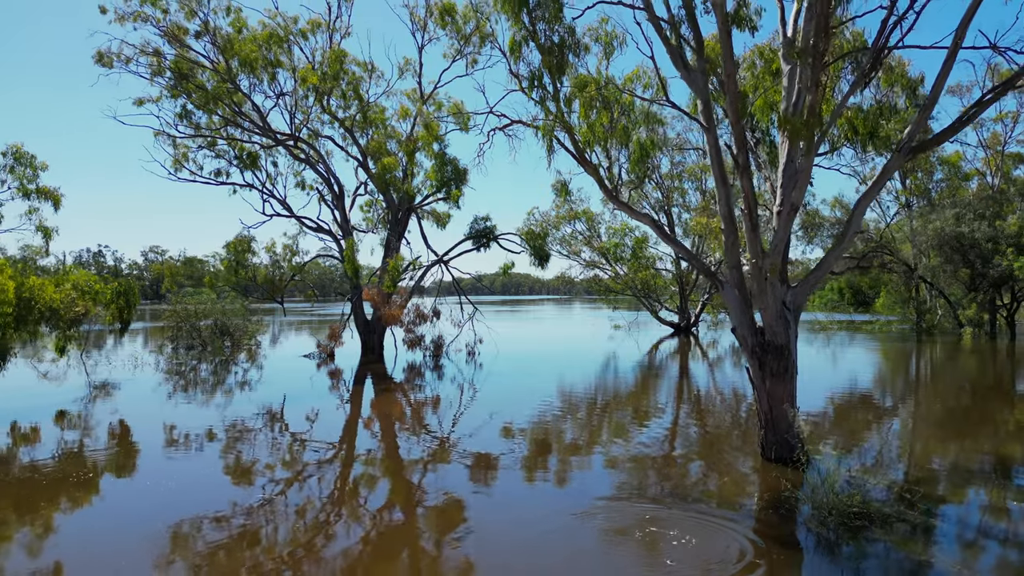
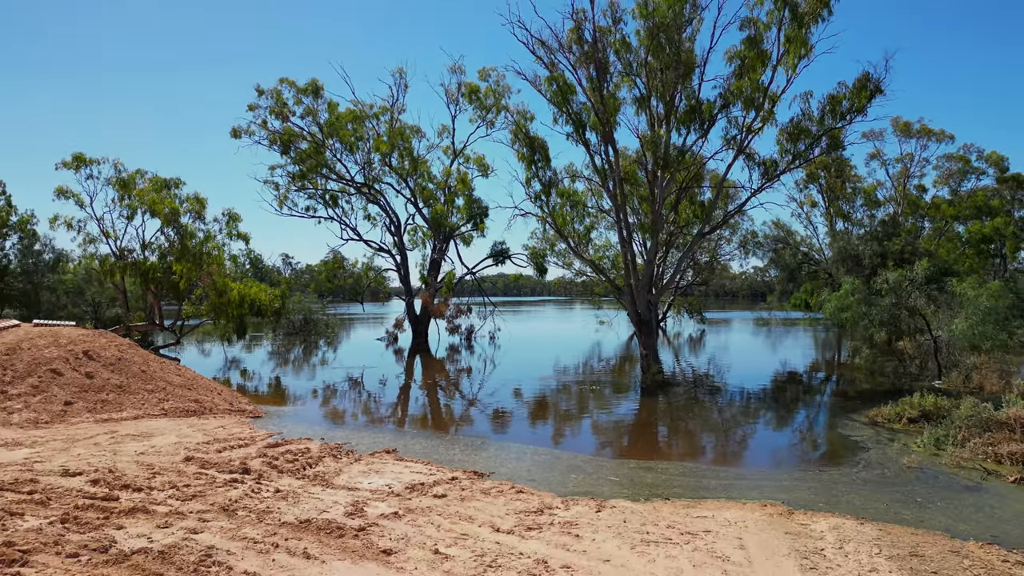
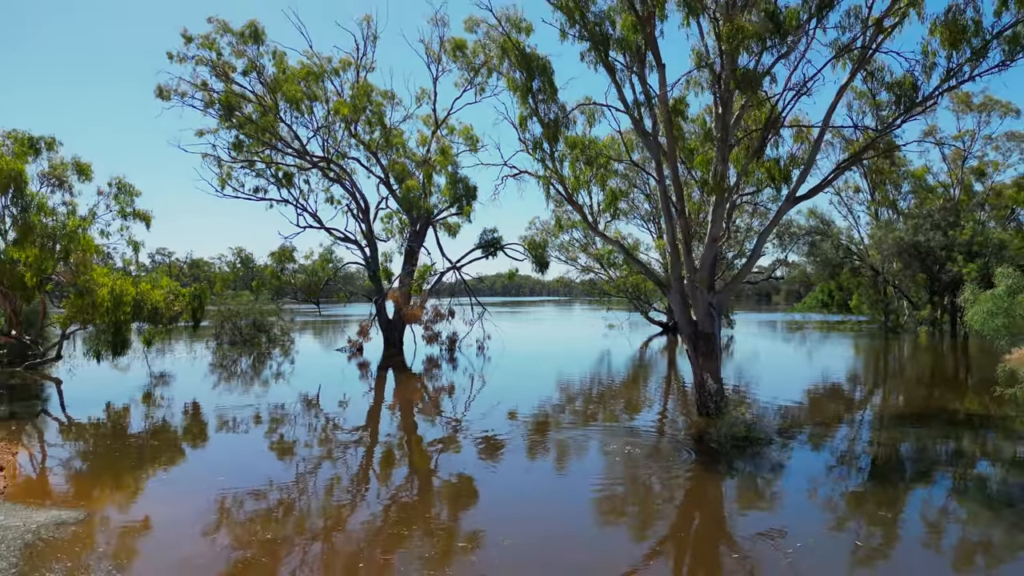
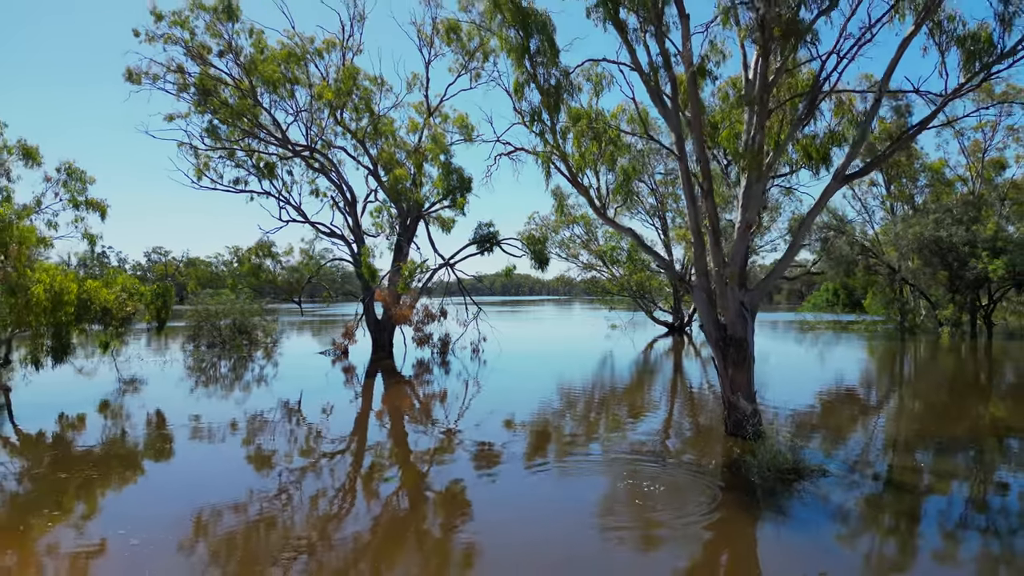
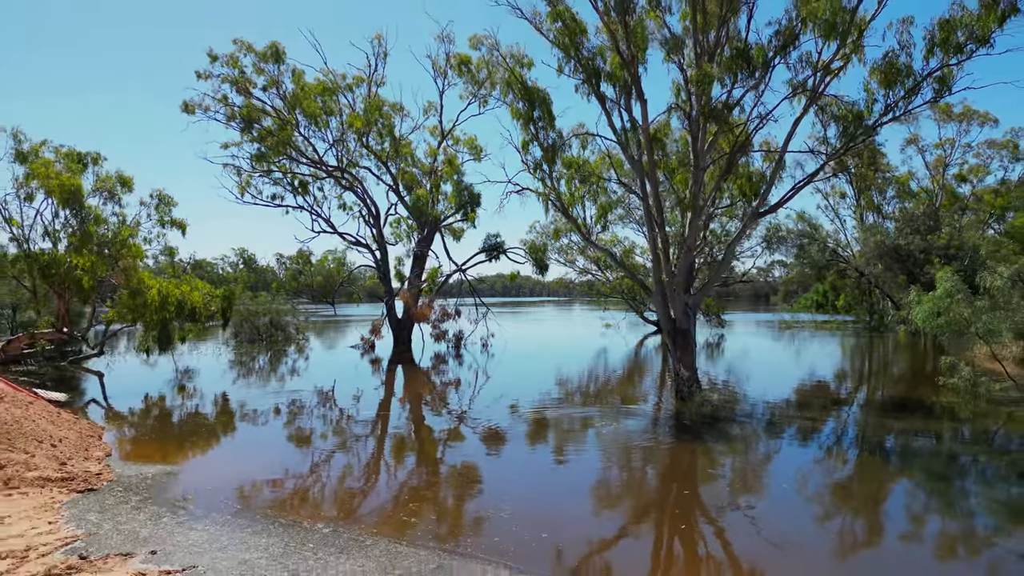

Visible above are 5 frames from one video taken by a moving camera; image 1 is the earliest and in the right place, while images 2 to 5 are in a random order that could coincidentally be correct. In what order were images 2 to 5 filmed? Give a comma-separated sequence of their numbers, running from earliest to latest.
4, 3, 5, 2
